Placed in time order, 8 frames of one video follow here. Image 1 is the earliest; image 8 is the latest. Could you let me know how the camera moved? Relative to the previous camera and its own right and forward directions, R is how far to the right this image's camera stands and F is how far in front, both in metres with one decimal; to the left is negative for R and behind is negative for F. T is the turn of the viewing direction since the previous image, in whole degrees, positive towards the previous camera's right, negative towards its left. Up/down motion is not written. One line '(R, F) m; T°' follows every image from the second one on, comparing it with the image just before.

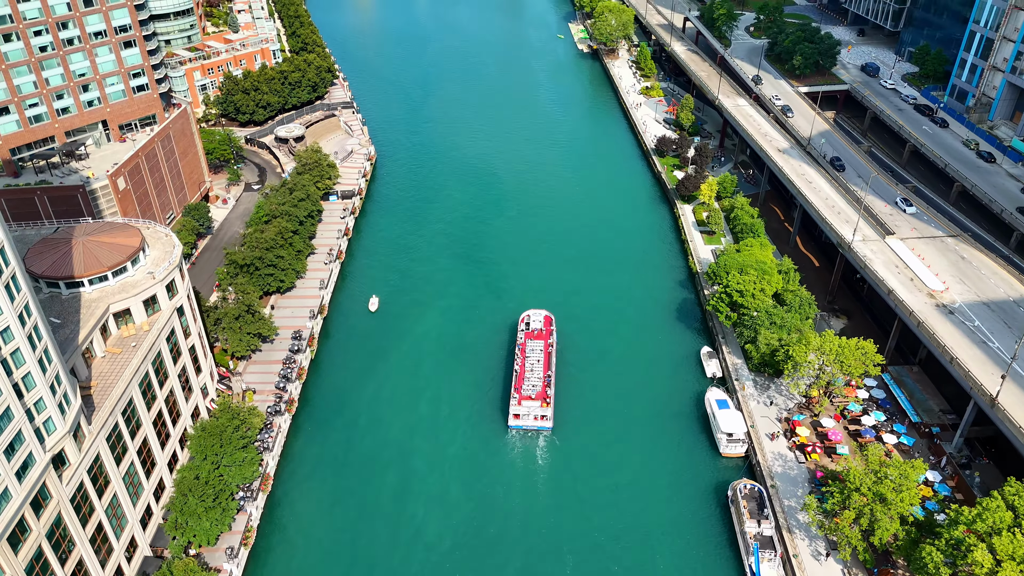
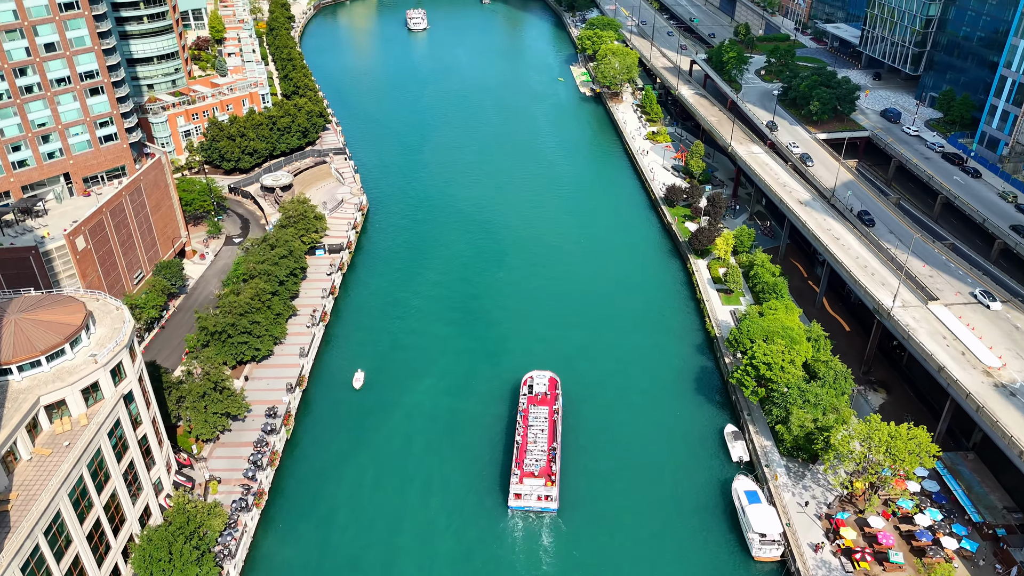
(0.0, +7.2) m; 0°
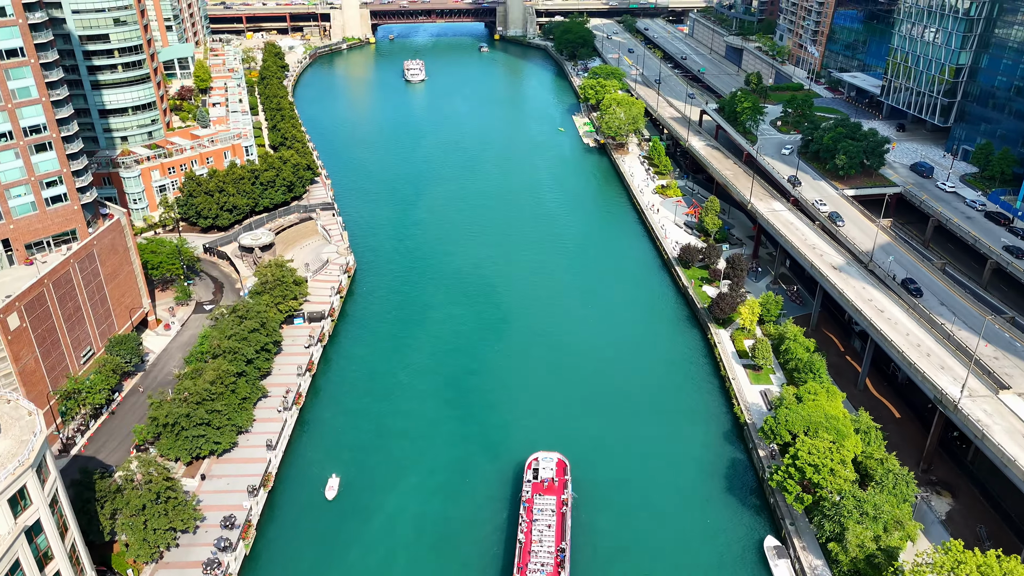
(0.0, +8.8) m; 0°
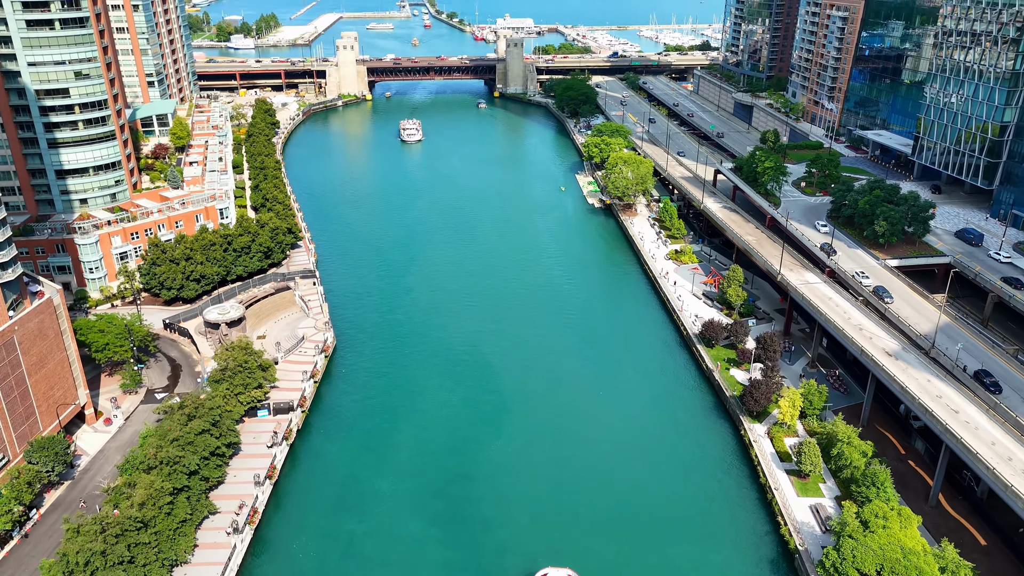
(0.0, +10.5) m; 0°
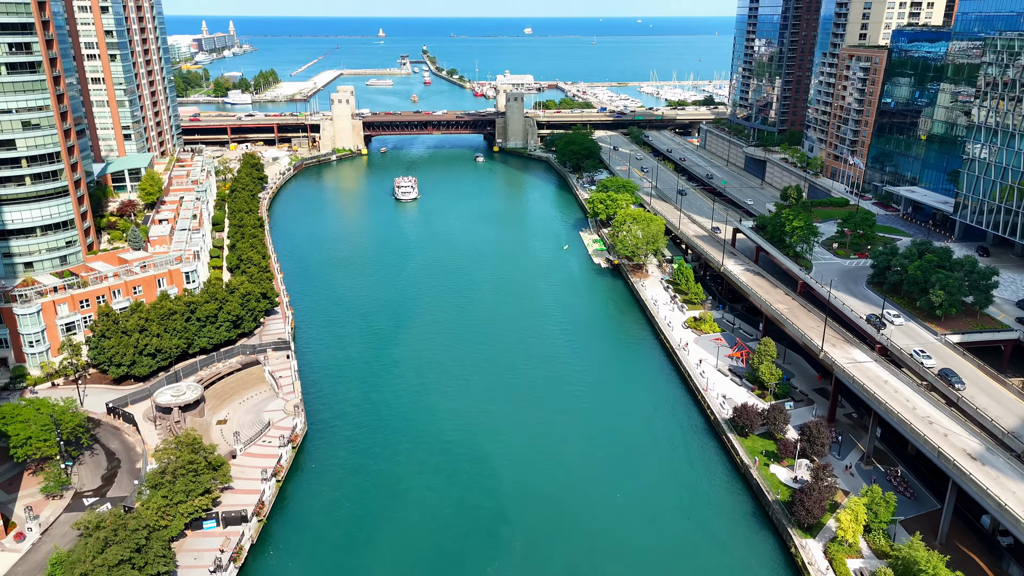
(0.0, +10.6) m; 0°
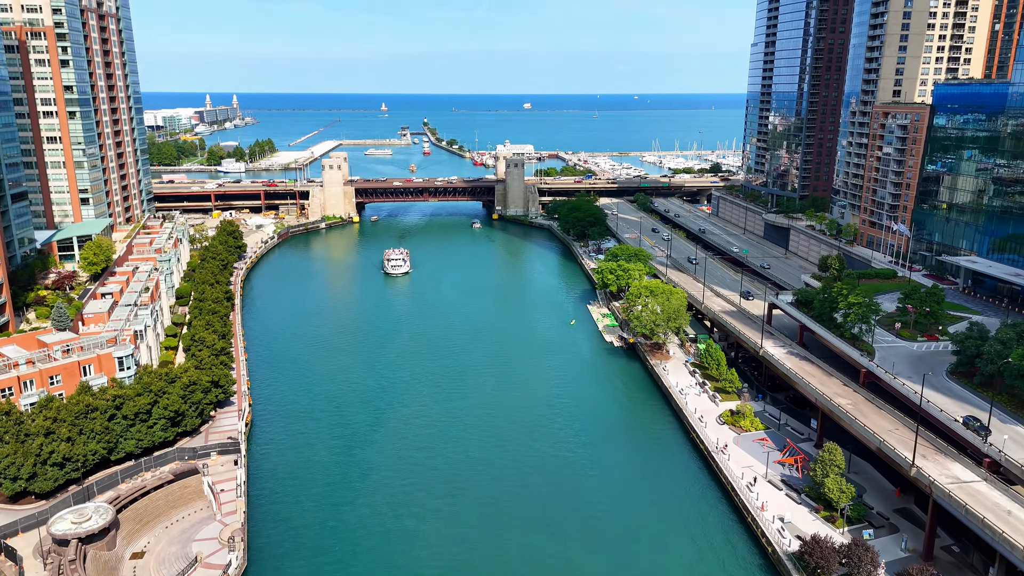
(0.0, +14.4) m; 0°
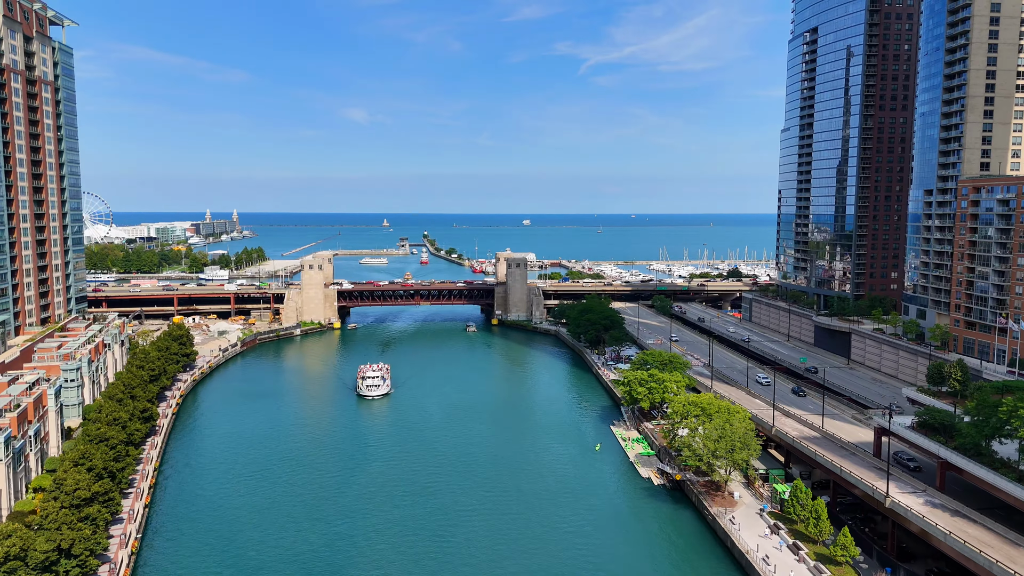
(-0.5, +23.8) m; 0°
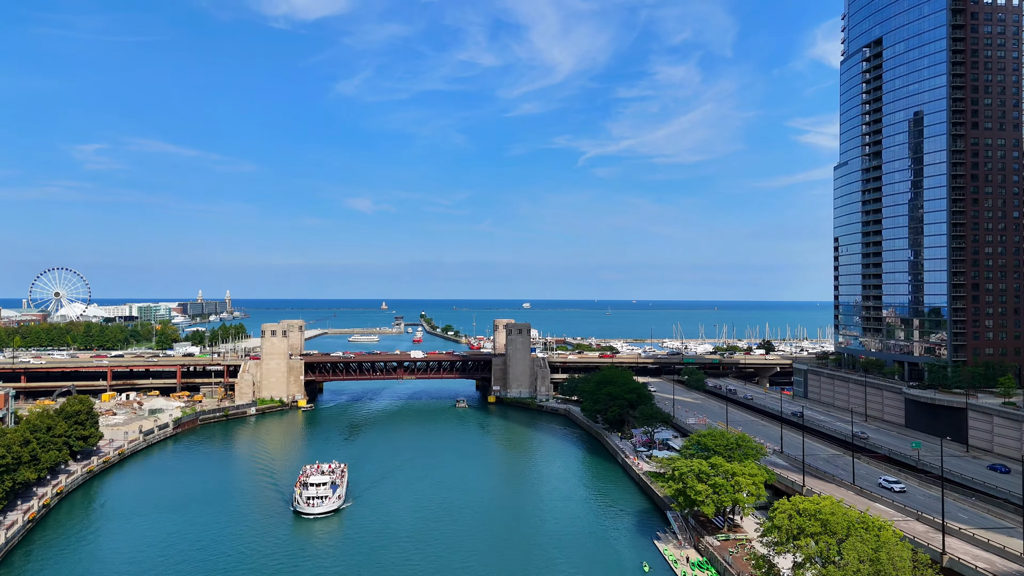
(-0.2, +26.7) m; 0°
